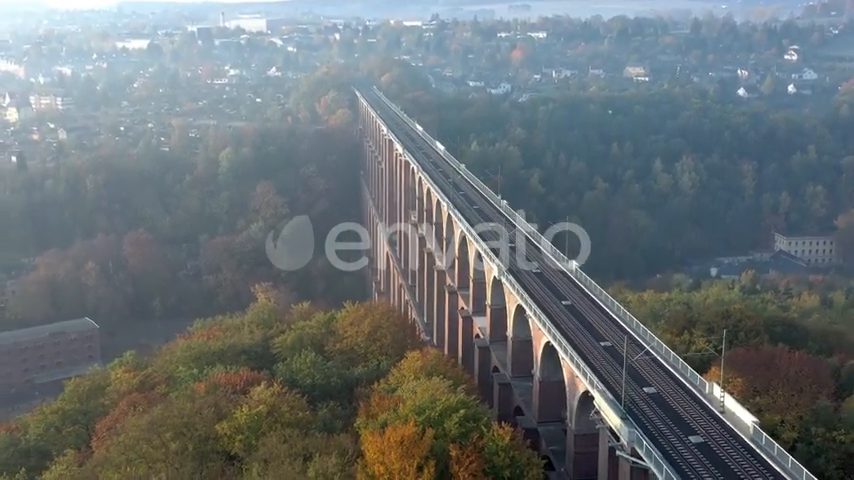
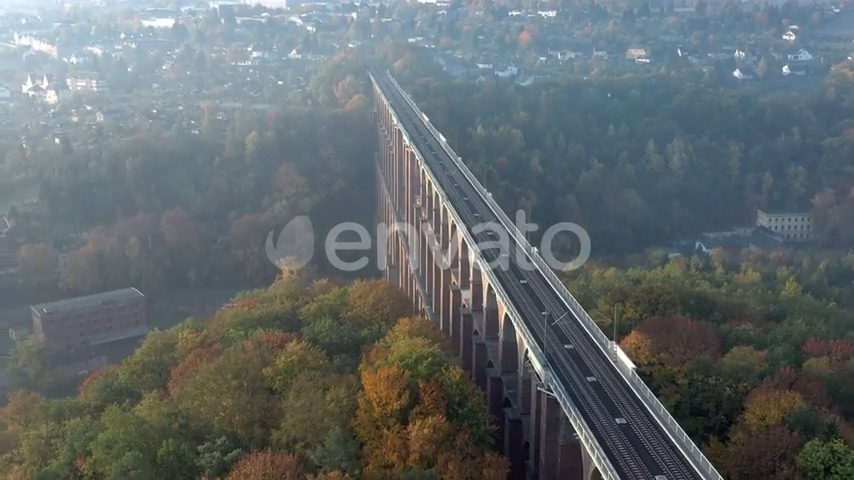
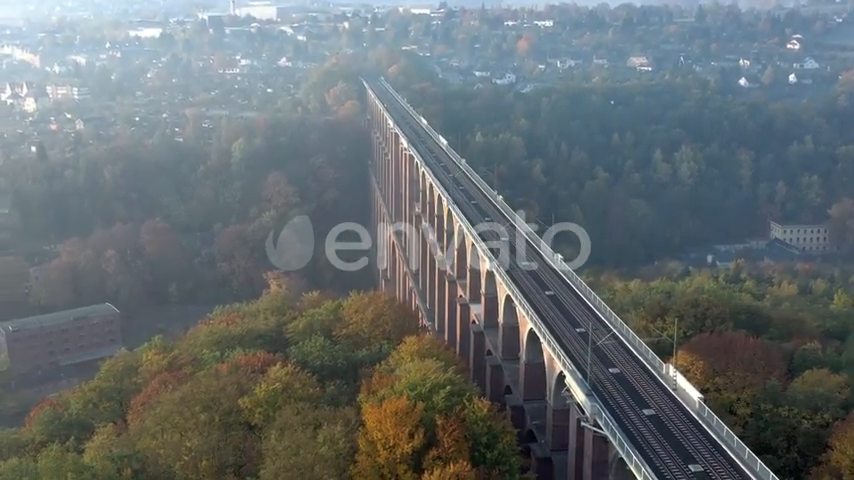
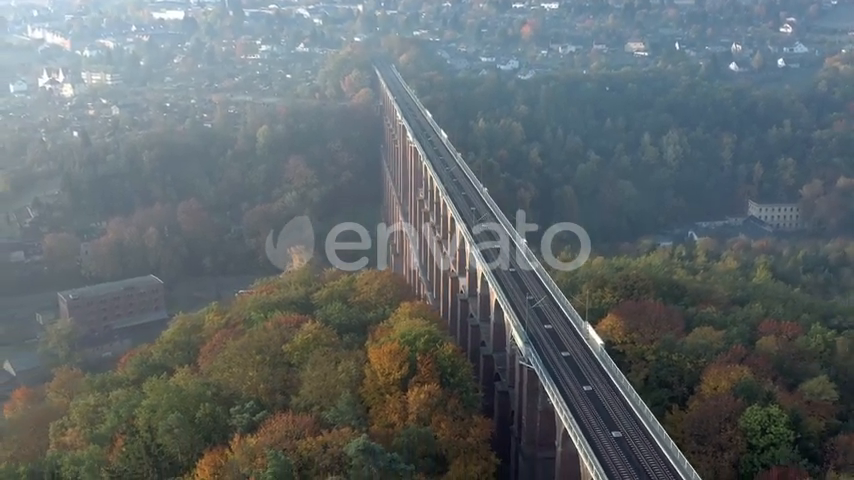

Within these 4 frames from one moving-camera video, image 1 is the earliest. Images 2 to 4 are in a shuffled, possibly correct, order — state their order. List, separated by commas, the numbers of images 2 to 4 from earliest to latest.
3, 2, 4
